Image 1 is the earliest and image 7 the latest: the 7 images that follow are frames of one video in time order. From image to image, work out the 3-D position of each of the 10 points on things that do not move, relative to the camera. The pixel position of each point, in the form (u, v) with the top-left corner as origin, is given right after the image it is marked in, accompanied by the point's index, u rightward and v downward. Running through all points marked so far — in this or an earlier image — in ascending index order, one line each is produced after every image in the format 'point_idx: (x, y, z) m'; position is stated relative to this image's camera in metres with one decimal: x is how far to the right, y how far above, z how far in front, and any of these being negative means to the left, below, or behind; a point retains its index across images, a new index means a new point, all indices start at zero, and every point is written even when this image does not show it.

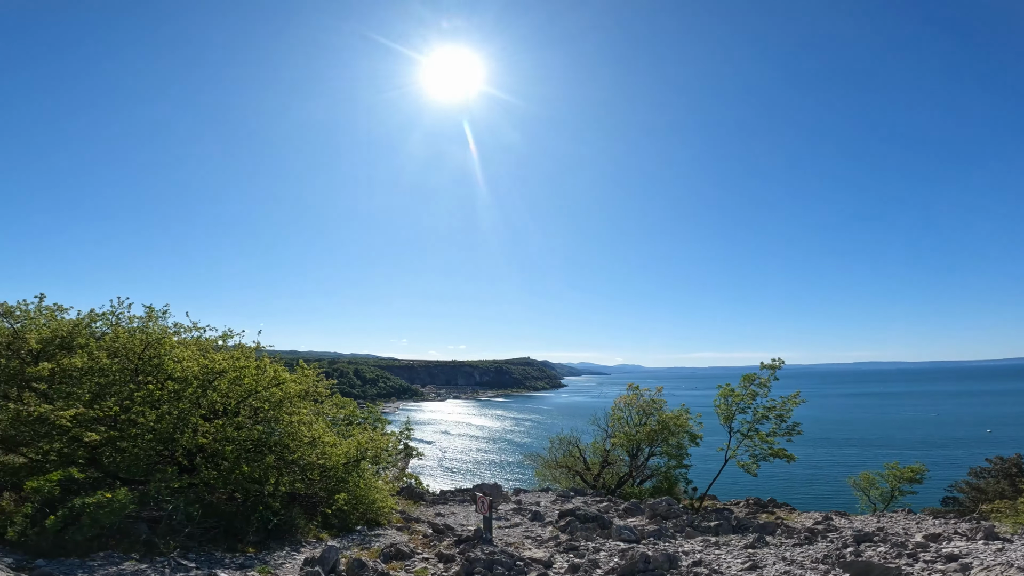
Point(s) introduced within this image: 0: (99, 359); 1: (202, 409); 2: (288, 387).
0: (-13.9, -2.4, +17.5) m
1: (-10.4, -4.1, +17.5) m
2: (-8.2, -3.7, +19.4) m
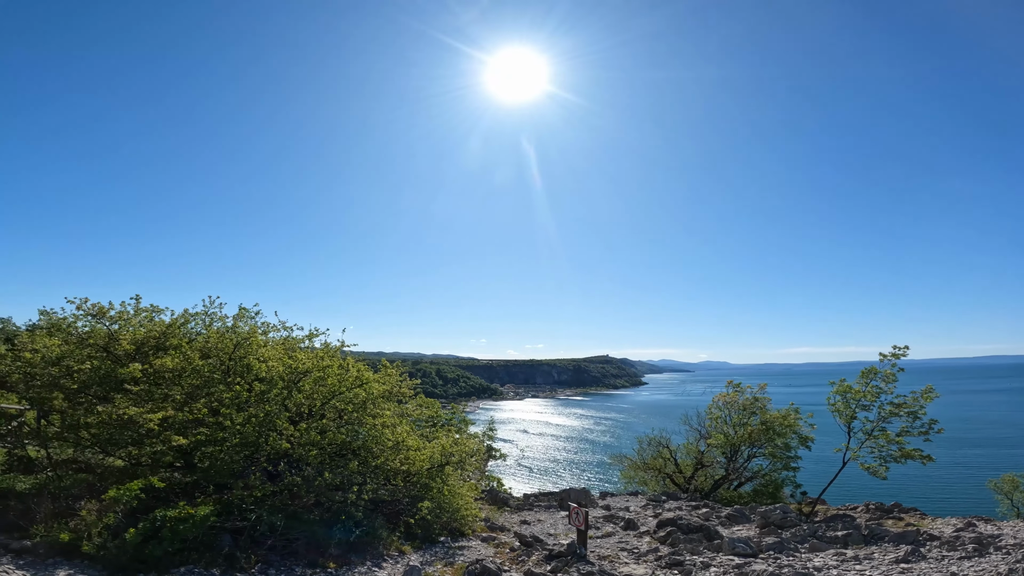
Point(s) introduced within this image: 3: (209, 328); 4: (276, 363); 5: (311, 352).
0: (-10.9, -2.5, +17.6) m
1: (-7.5, -4.1, +17.1) m
2: (-5.0, -3.5, +18.6) m
3: (-11.5, -1.5, +19.6) m
4: (-8.3, -2.3, +18.0) m
5: (-7.4, -2.1, +18.9) m
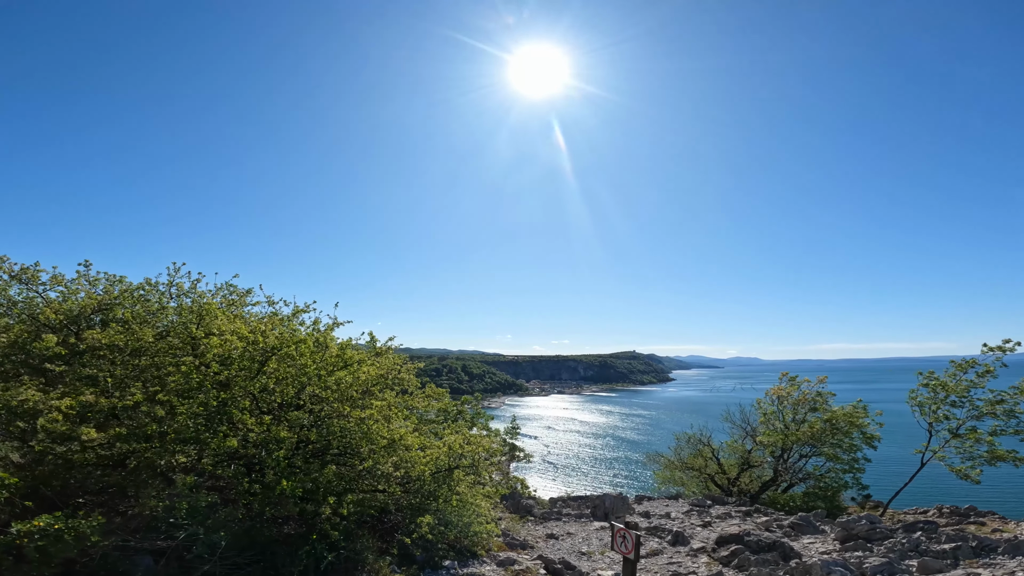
0: (-10.3, -1.4, +14.3) m
1: (-6.9, -2.9, +13.6) m
2: (-4.3, -2.4, +15.0) m
3: (-10.8, -0.4, +16.3) m
4: (-7.6, -1.2, +14.5) m
5: (-6.7, -1.0, +15.4) m
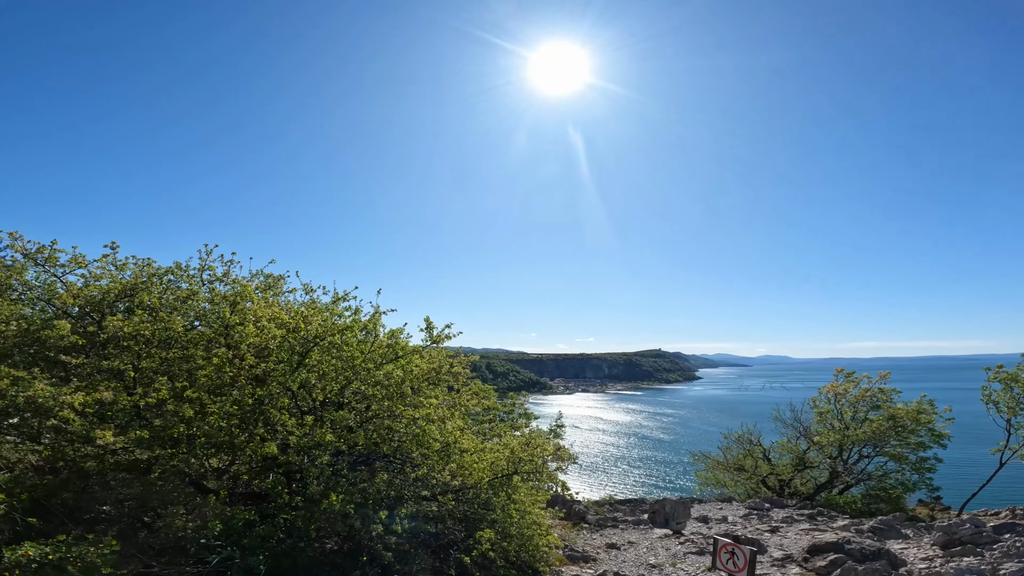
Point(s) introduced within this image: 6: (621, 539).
0: (-8.6, -1.0, +12.8) m
1: (-5.2, -2.5, +12.0) m
2: (-2.6, -2.0, +13.3) m
3: (-9.0, 0.0, +14.9) m
4: (-5.9, -0.8, +13.0) m
5: (-4.9, -0.5, +13.8) m
6: (+4.1, -9.3, +19.3) m
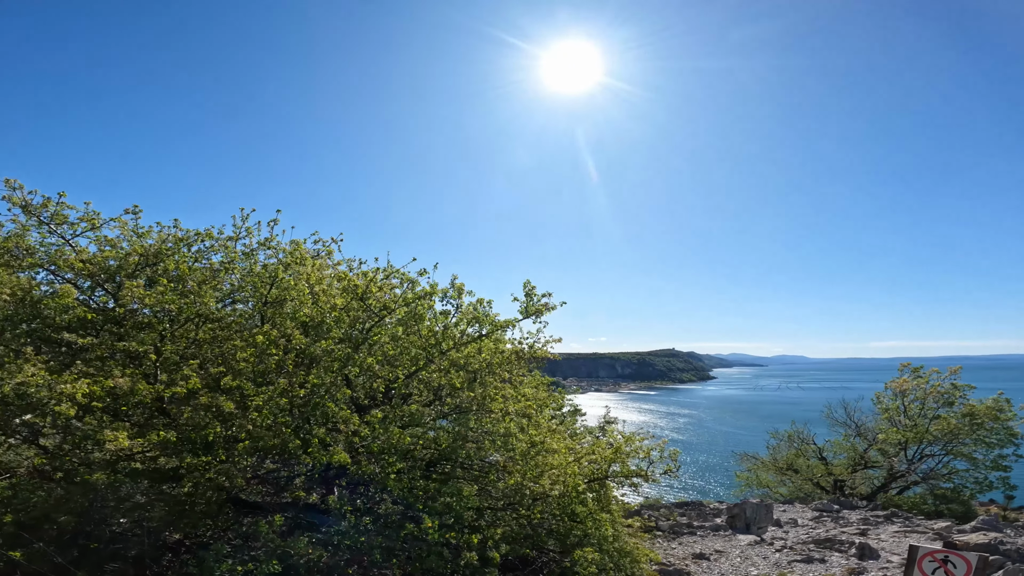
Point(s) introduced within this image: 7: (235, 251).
0: (-6.5, -0.3, +10.8) m
1: (-3.1, -1.8, +9.9) m
2: (-0.5, -1.2, +11.1) m
3: (-6.8, +0.7, +12.9) m
4: (-3.8, -0.1, +10.9) m
5: (-2.8, +0.2, +11.7) m
6: (+6.4, -8.5, +17.0) m
7: (-7.0, +0.9, +13.2) m
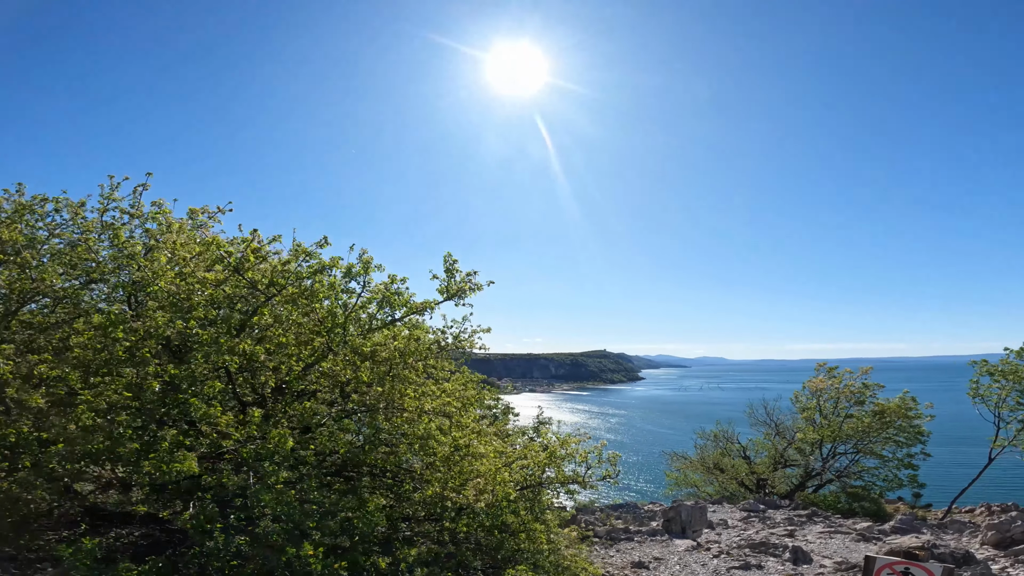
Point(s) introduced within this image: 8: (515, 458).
0: (-7.8, +0.2, +8.4) m
1: (-4.4, -1.4, +7.9) m
2: (-1.9, -0.9, +9.4) m
3: (-8.4, +1.2, +10.4) m
4: (-5.1, +0.3, +8.8) m
5: (-4.3, +0.6, +9.7) m
6: (+4.1, -8.3, +16.0) m
7: (-8.6, +1.4, +10.7) m
8: (+0.1, -3.4, +10.8) m
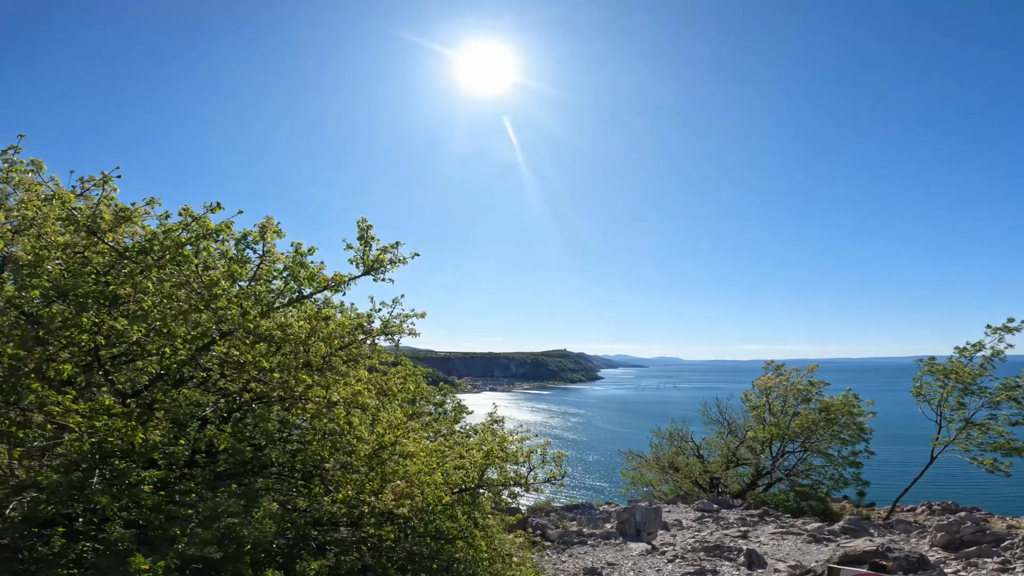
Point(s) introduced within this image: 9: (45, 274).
0: (-8.7, +0.7, +6.6) m
1: (-5.3, -1.0, +6.4) m
2: (-2.9, -0.5, +8.1) m
3: (-9.4, +1.7, +8.6) m
4: (-6.1, +0.8, +7.2) m
5: (-5.2, +1.0, +8.2) m
6: (+2.4, -8.0, +15.1) m
7: (-9.6, +1.9, +8.9) m
8: (-1.1, -3.1, +9.6) m
9: (-5.6, +0.1, +6.3) m
